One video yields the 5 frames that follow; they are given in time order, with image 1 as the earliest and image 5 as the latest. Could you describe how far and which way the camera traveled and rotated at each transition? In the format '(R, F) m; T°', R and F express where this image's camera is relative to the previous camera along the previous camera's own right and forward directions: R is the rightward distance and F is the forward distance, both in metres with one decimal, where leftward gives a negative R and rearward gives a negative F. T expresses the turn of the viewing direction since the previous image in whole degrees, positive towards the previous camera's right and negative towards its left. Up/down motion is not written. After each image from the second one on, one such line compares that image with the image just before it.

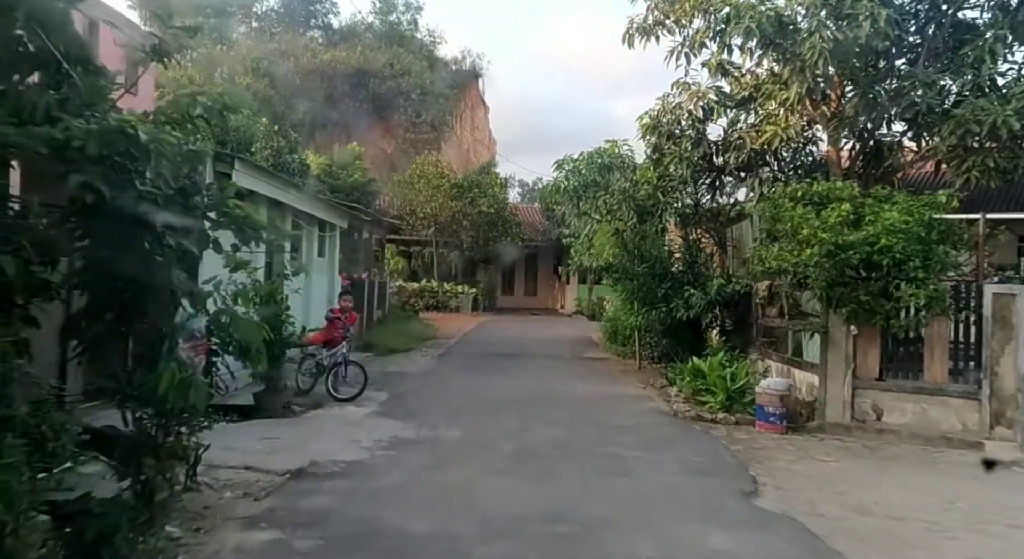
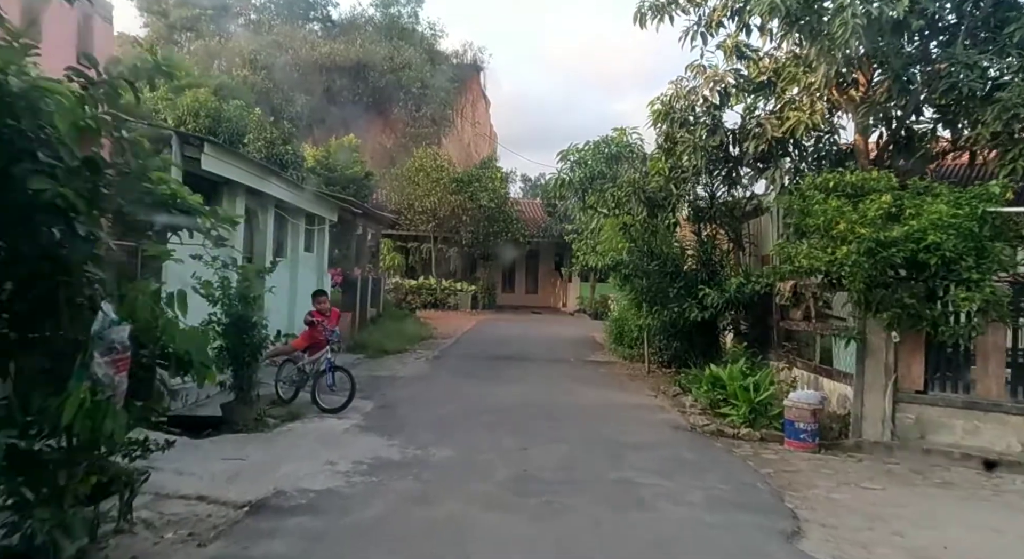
(0.0, +0.8) m; 0°
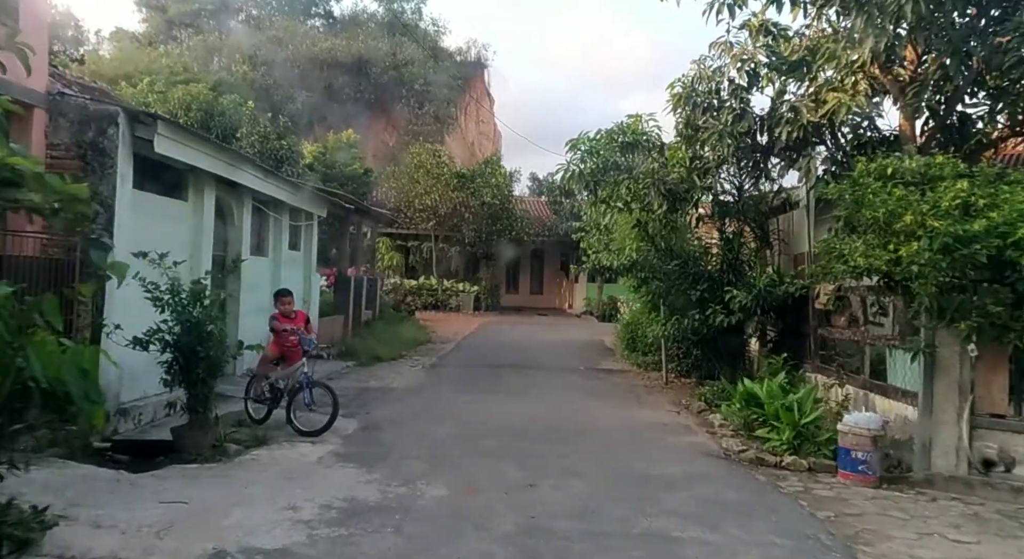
(0.0, +1.1) m; 0°
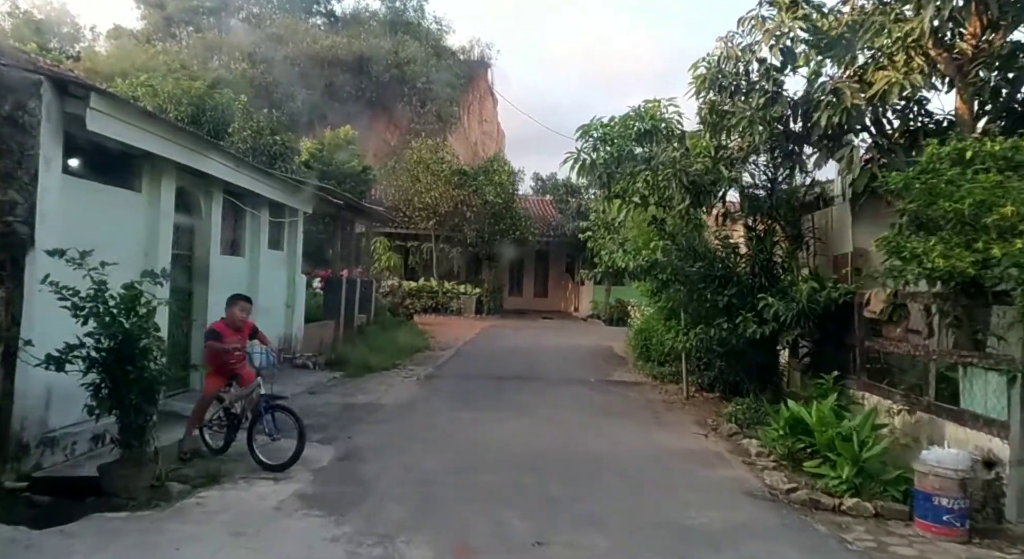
(0.0, +1.1) m; 0°
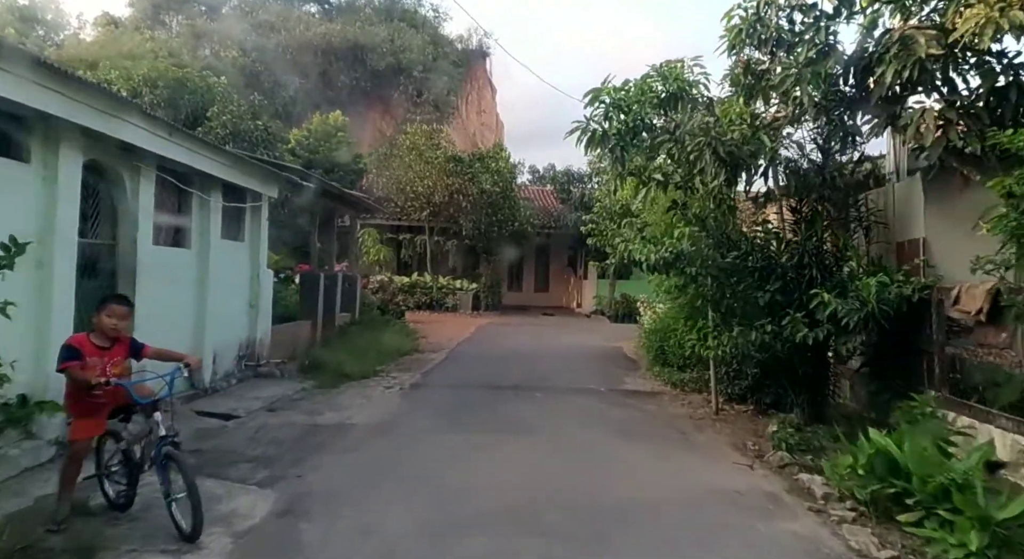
(0.0, +1.5) m; 0°
